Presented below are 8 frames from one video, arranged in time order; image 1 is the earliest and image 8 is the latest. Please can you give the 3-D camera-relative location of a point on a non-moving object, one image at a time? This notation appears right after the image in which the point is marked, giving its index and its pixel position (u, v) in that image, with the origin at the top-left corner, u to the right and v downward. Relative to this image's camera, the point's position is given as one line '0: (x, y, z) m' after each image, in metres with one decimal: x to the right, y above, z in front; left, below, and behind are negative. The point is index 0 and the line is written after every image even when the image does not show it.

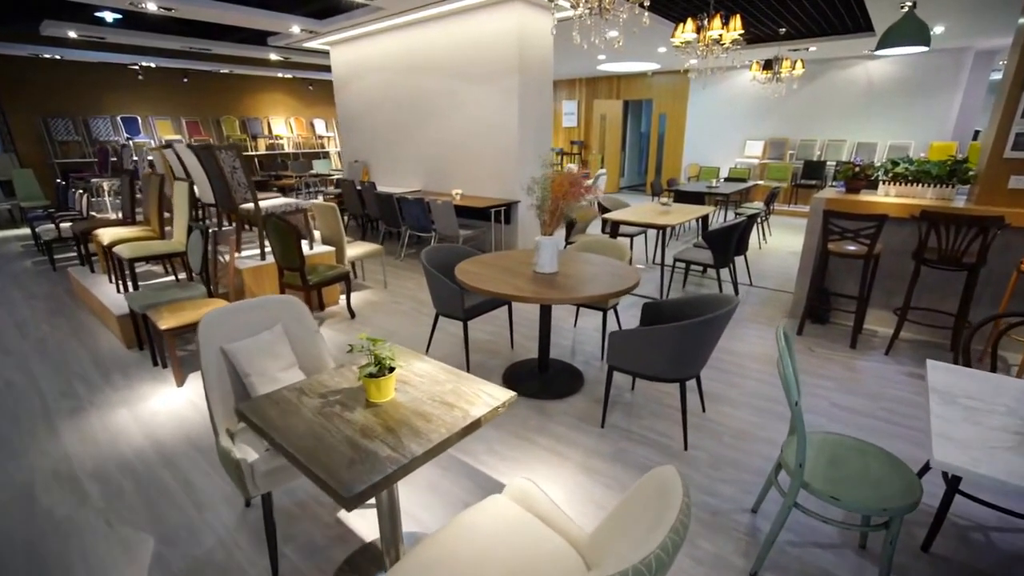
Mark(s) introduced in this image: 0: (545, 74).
0: (+0.4, +2.4, +5.7) m
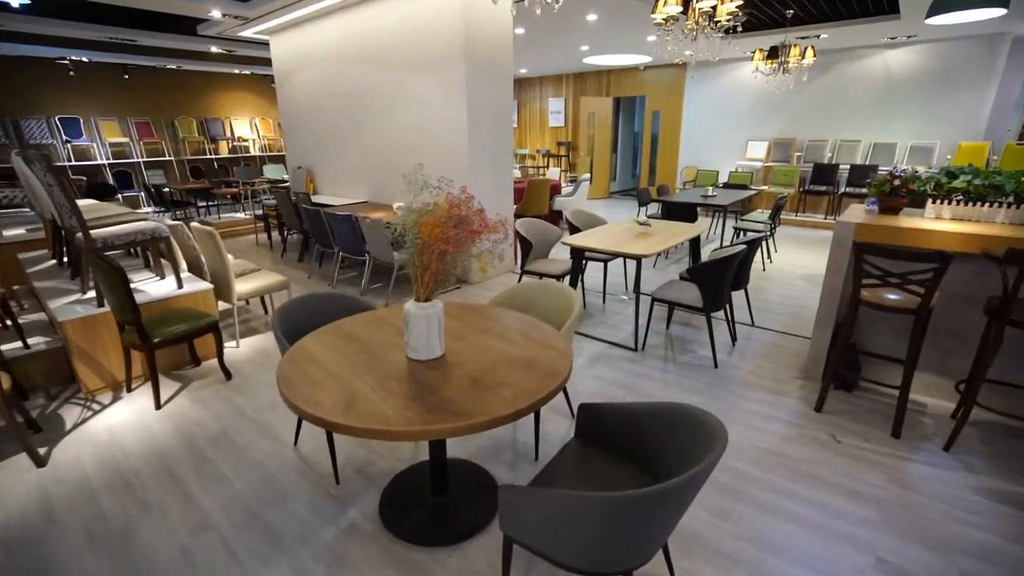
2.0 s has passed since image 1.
0: (-0.1, +2.1, +4.7) m
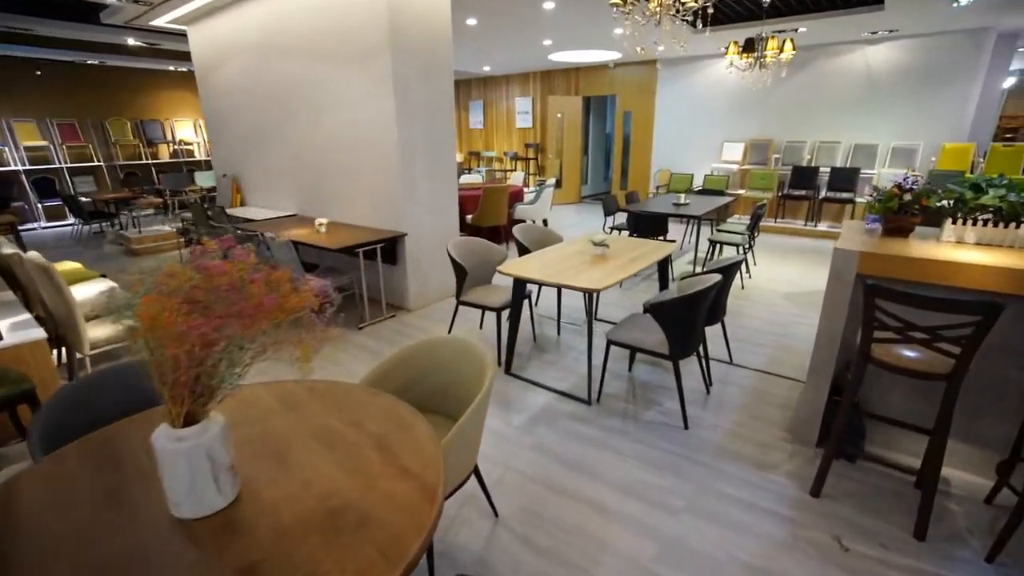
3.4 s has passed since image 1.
0: (-0.6, +1.9, +4.0) m
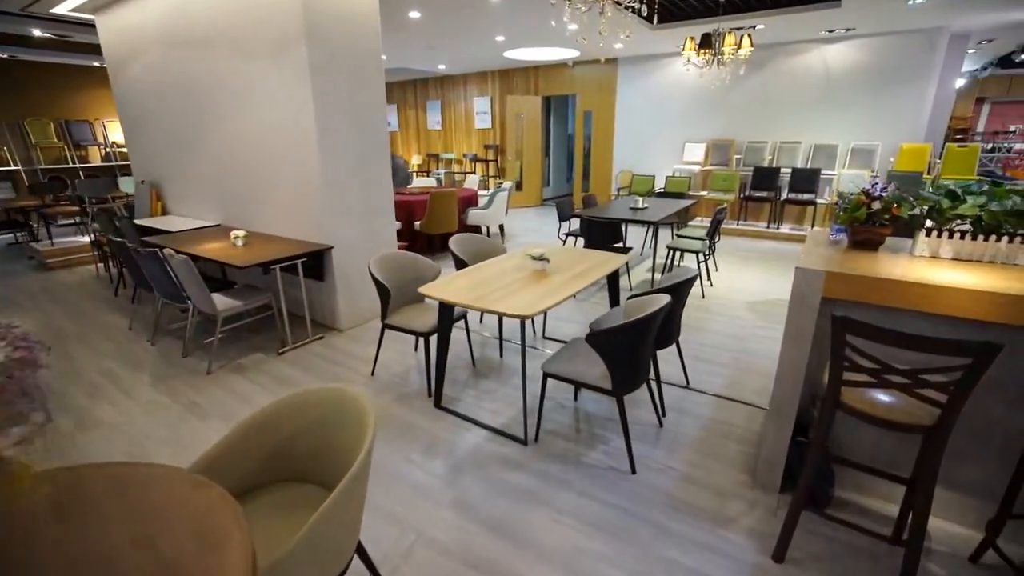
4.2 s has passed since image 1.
0: (-1.1, +1.7, +3.6) m
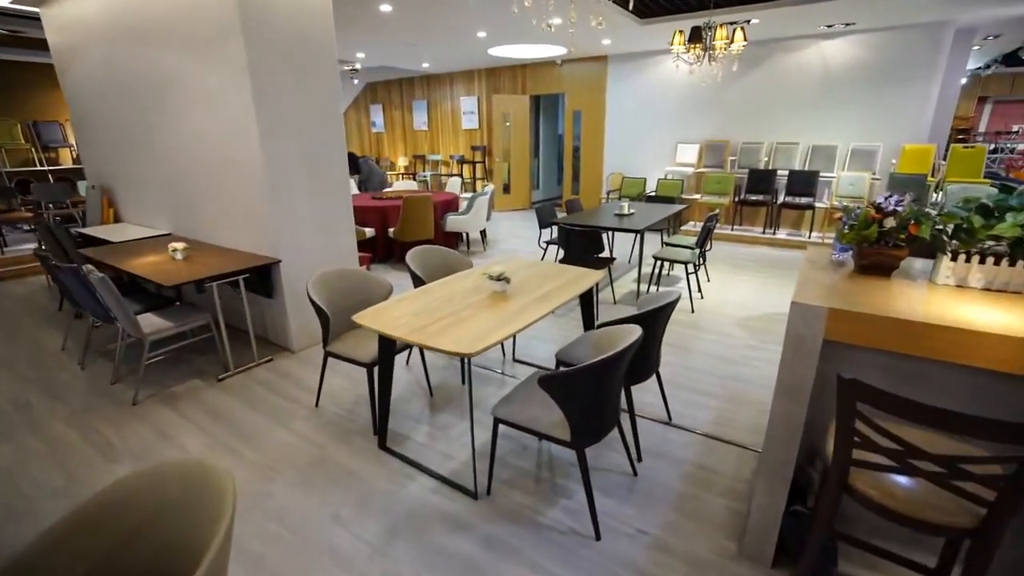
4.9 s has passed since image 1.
0: (-1.3, +1.6, +3.3) m
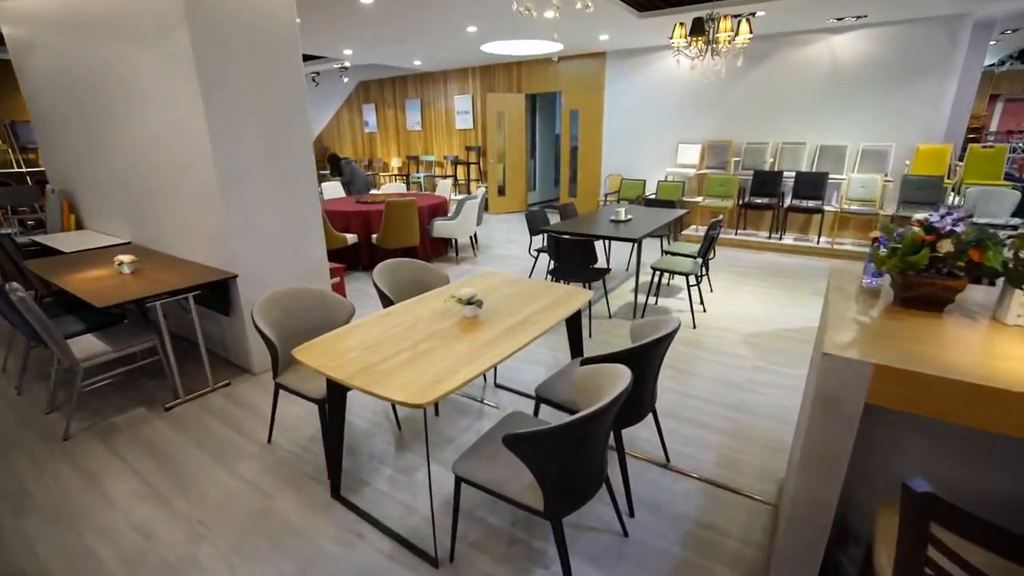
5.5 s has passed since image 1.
0: (-1.4, +1.5, +3.0) m
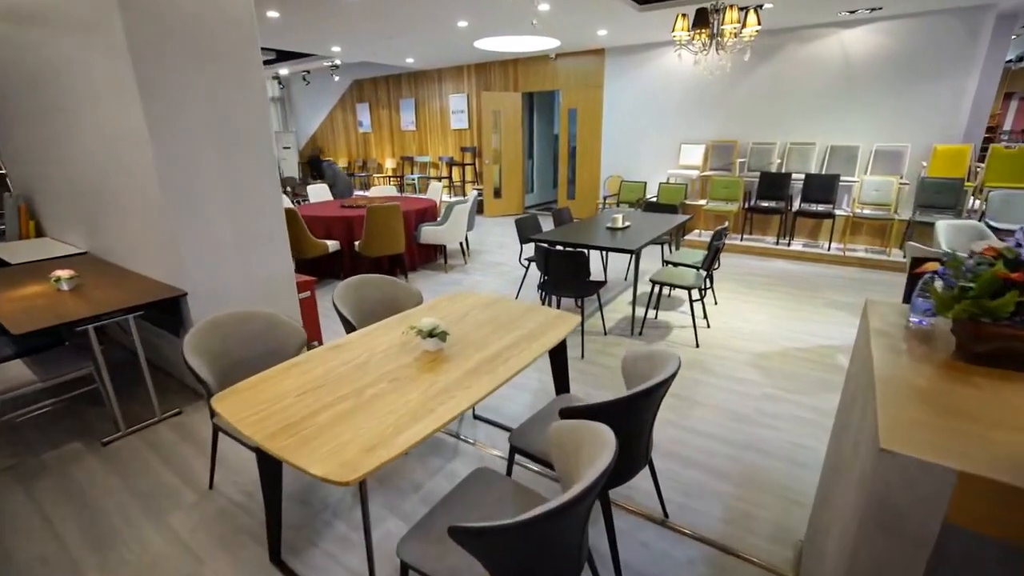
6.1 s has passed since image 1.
0: (-1.5, +1.4, +2.6) m
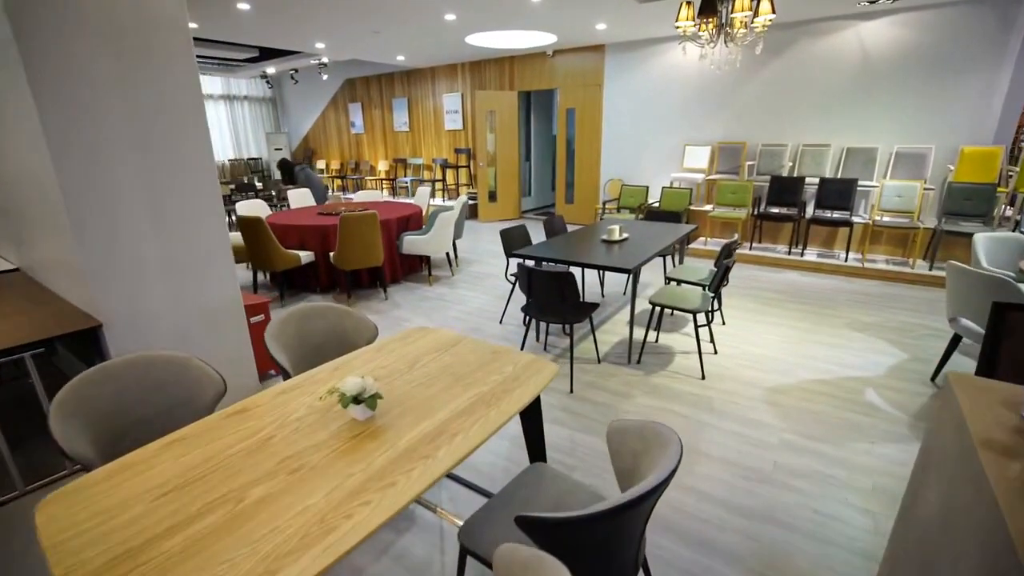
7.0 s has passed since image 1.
0: (-1.6, +1.3, +2.2) m
